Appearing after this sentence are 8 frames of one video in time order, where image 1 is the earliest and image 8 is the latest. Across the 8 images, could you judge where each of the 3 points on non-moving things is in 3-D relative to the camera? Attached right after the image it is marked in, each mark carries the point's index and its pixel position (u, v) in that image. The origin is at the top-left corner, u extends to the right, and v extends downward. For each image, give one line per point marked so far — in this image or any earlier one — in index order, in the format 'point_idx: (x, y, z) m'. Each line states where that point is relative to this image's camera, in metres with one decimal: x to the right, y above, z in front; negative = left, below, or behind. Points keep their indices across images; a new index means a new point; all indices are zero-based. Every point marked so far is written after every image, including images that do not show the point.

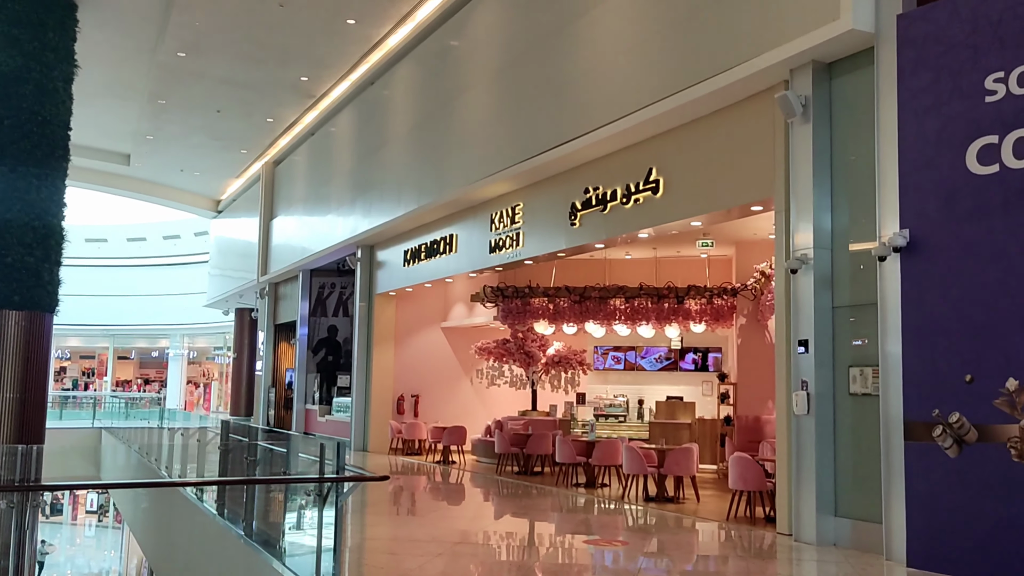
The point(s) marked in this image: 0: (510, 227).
0: (0.0, +0.8, +12.0) m
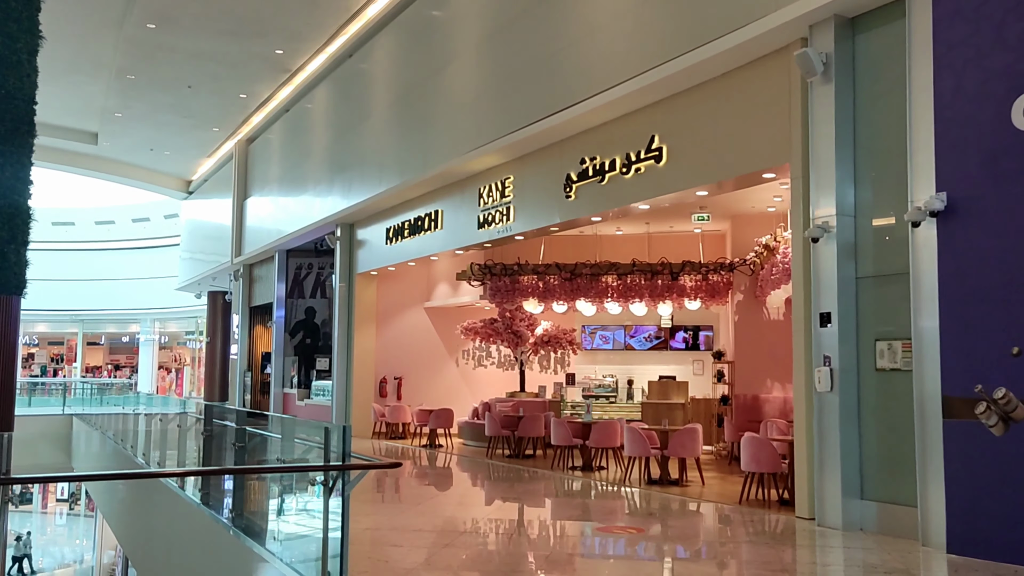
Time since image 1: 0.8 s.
0: (-0.2, +1.1, +11.5) m
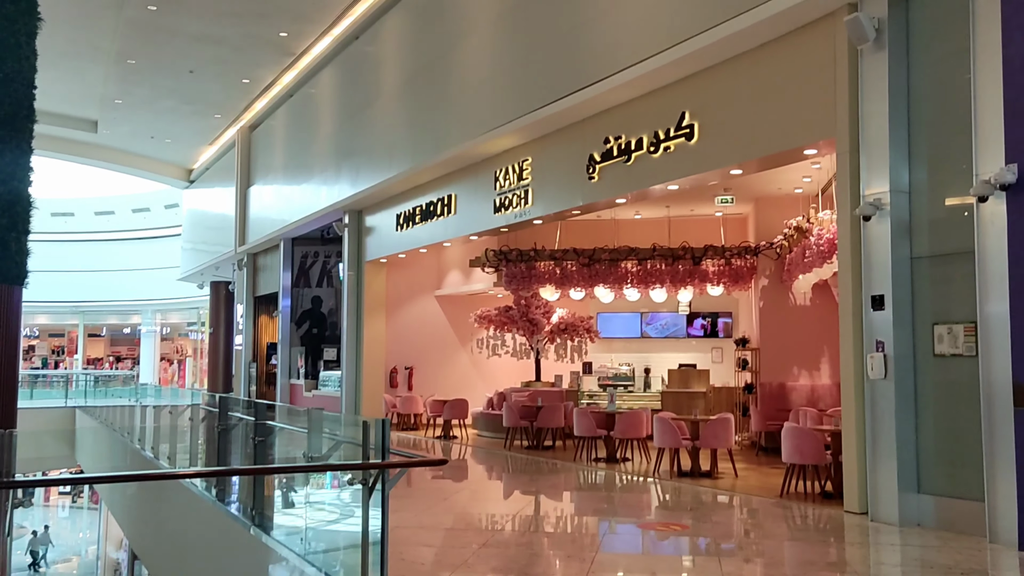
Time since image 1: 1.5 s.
0: (+0.1, +1.3, +11.1) m
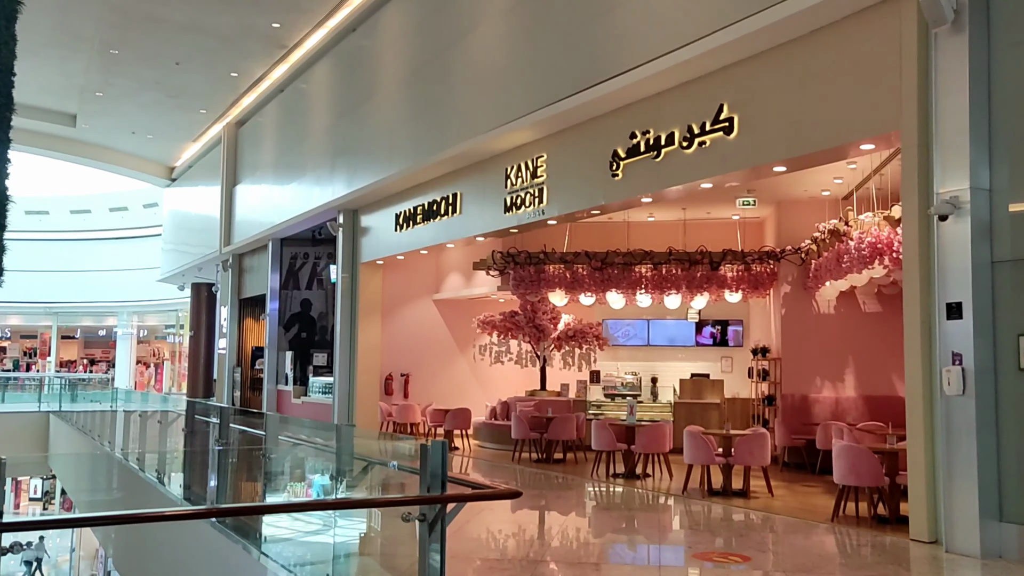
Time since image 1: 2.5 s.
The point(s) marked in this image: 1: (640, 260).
0: (+0.2, +1.2, +10.5) m
1: (+1.6, +0.4, +11.5) m
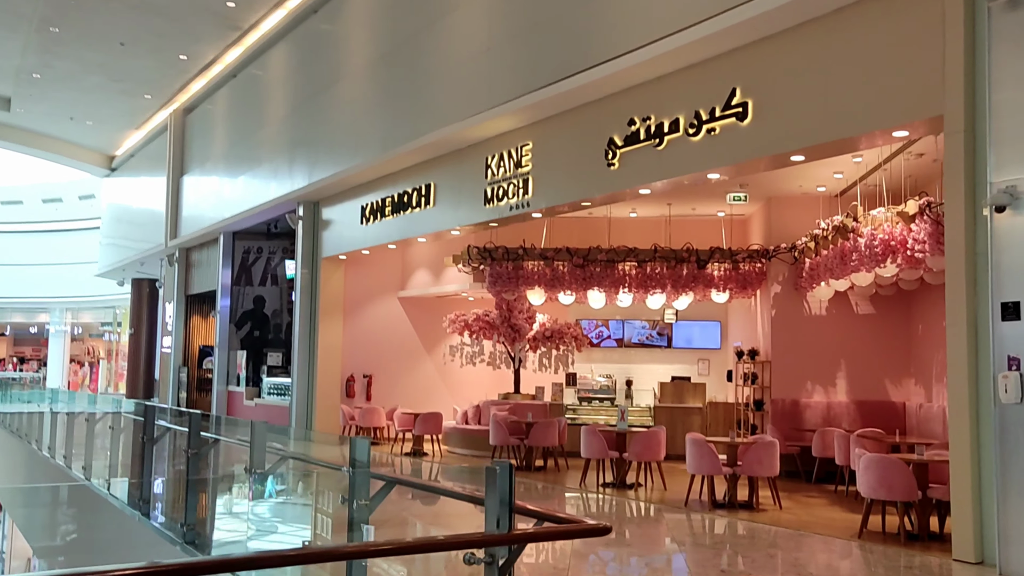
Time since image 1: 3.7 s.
0: (0.0, +1.3, +9.9) m
1: (+1.3, +0.4, +11.0) m
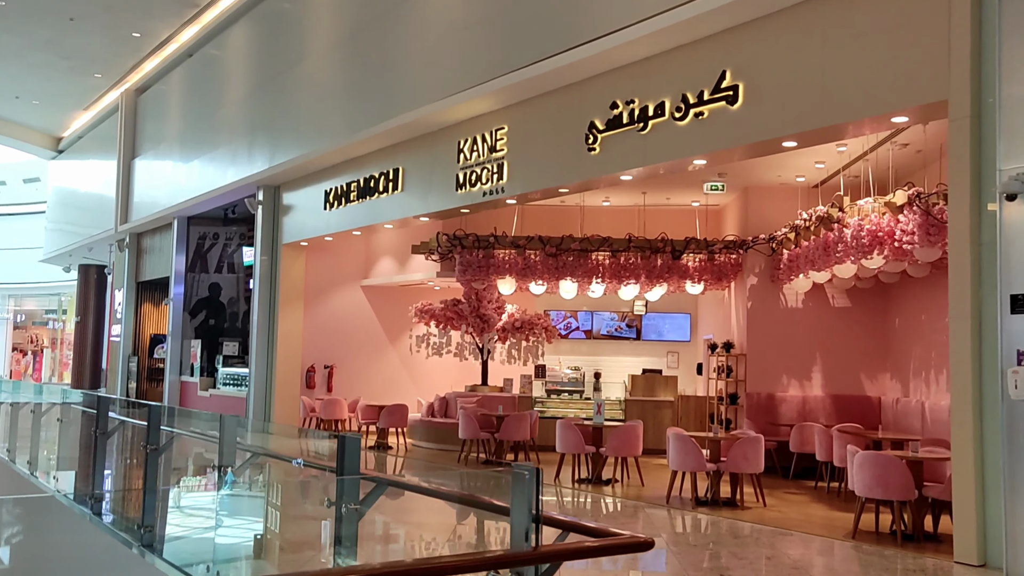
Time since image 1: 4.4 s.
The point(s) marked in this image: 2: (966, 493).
0: (-0.3, +1.4, +9.5) m
1: (+1.0, +0.5, +10.7) m
2: (+2.5, -1.1, +5.0) m
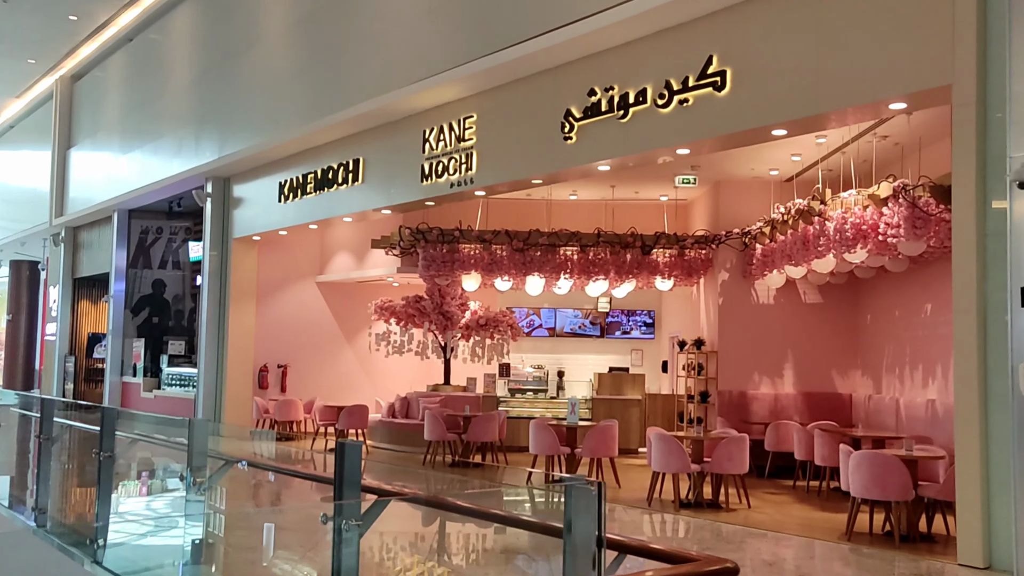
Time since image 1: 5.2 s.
0: (-0.6, +1.4, +9.2) m
1: (+0.6, +0.5, +10.4) m
2: (+2.4, -1.1, +4.8) m
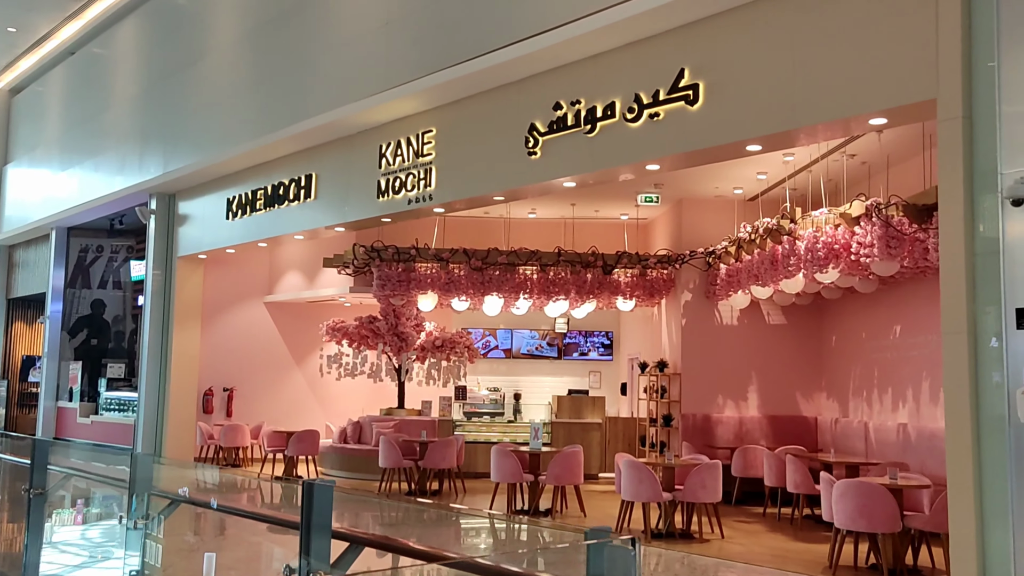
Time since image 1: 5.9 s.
0: (-1.0, +1.2, +8.8) m
1: (+0.1, +0.3, +10.1) m
2: (+2.3, -1.2, +4.6) m
